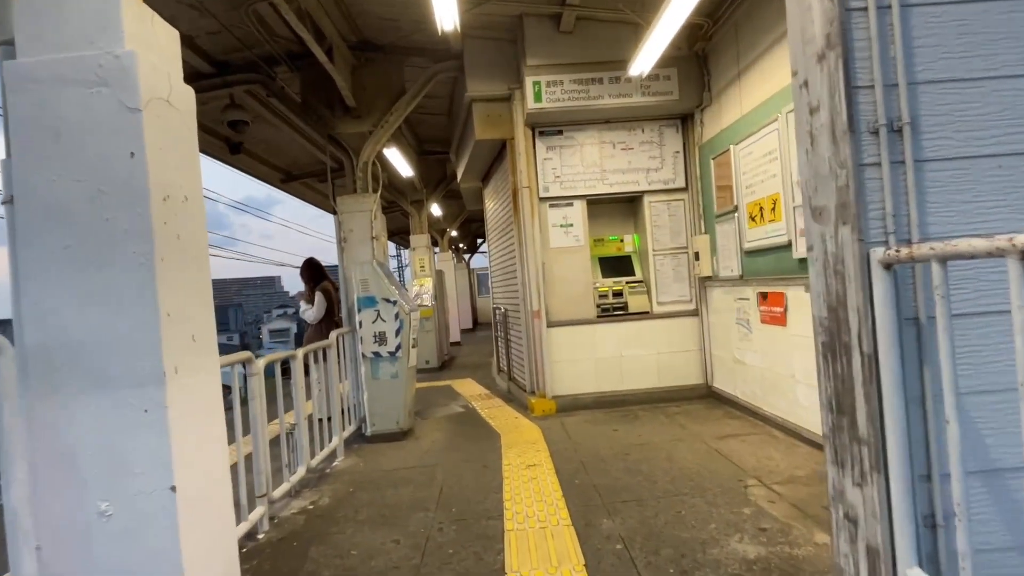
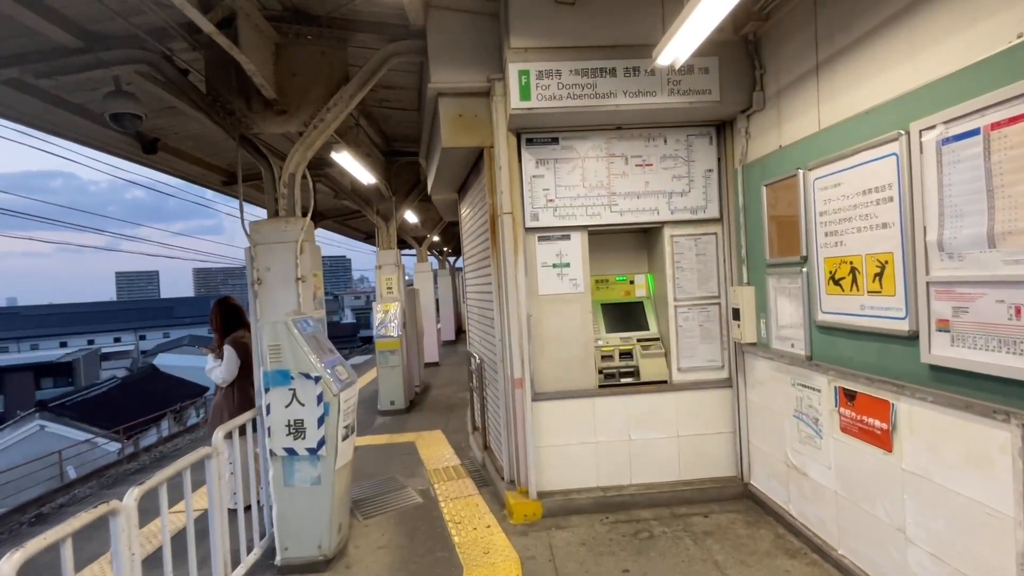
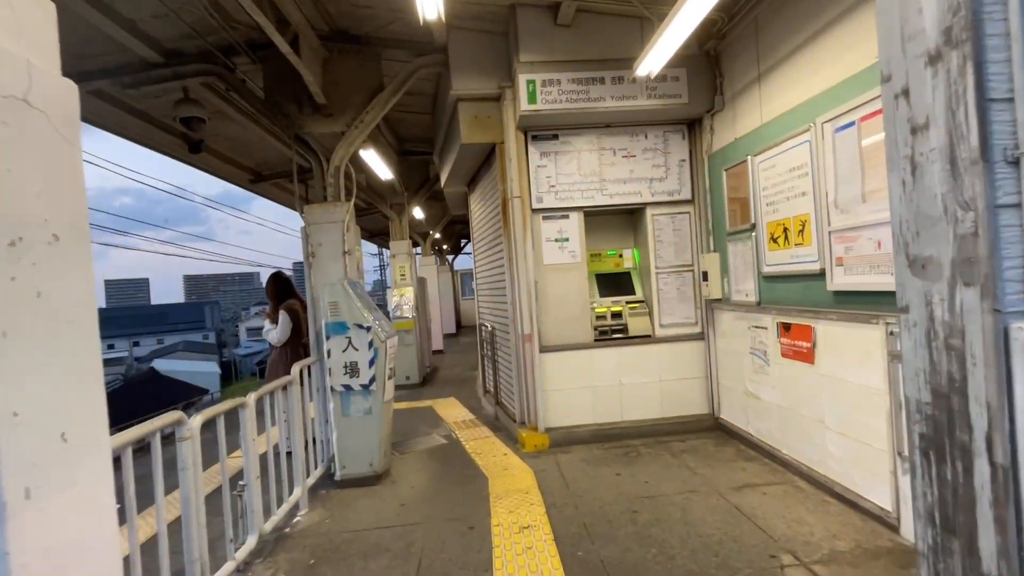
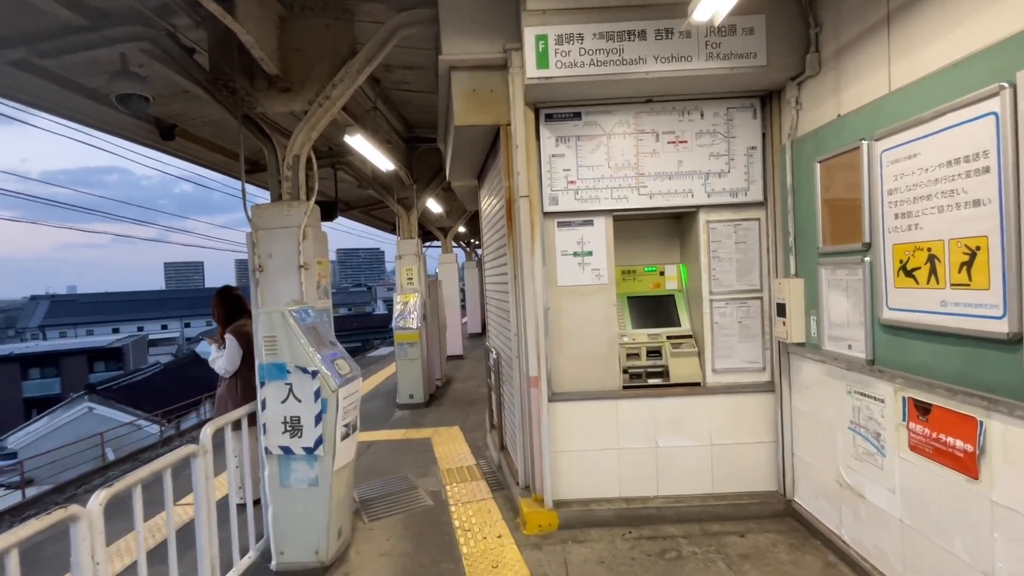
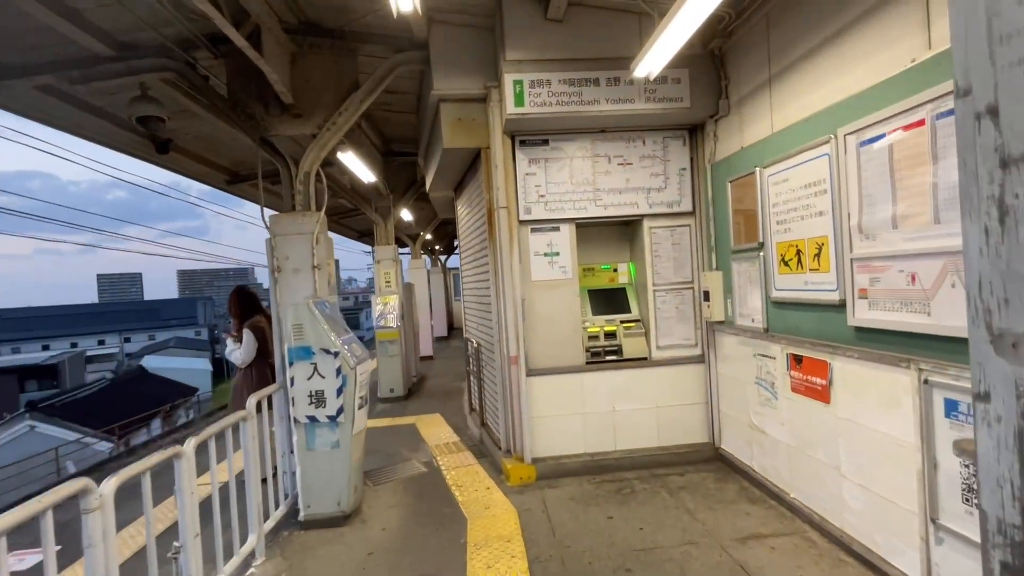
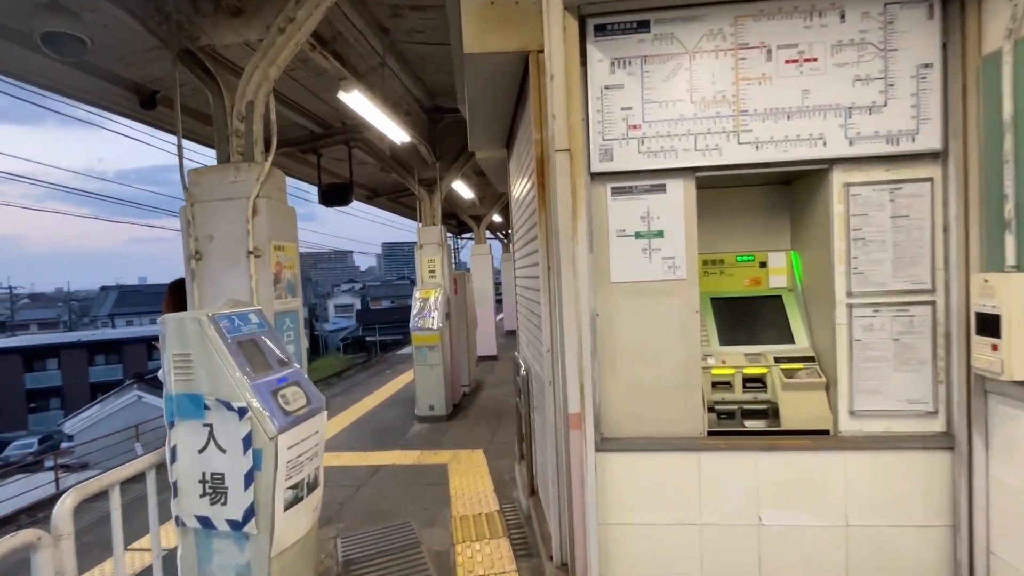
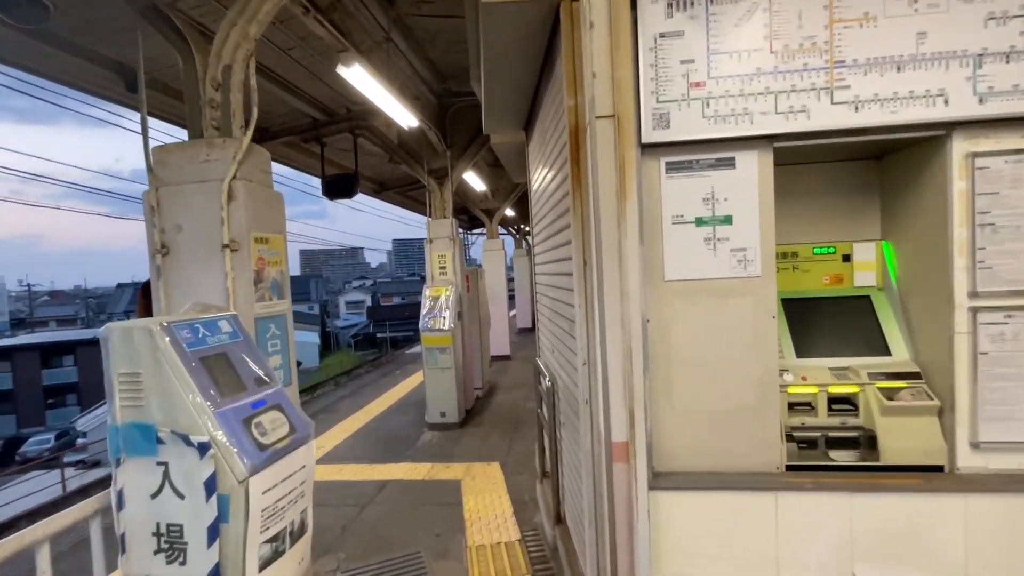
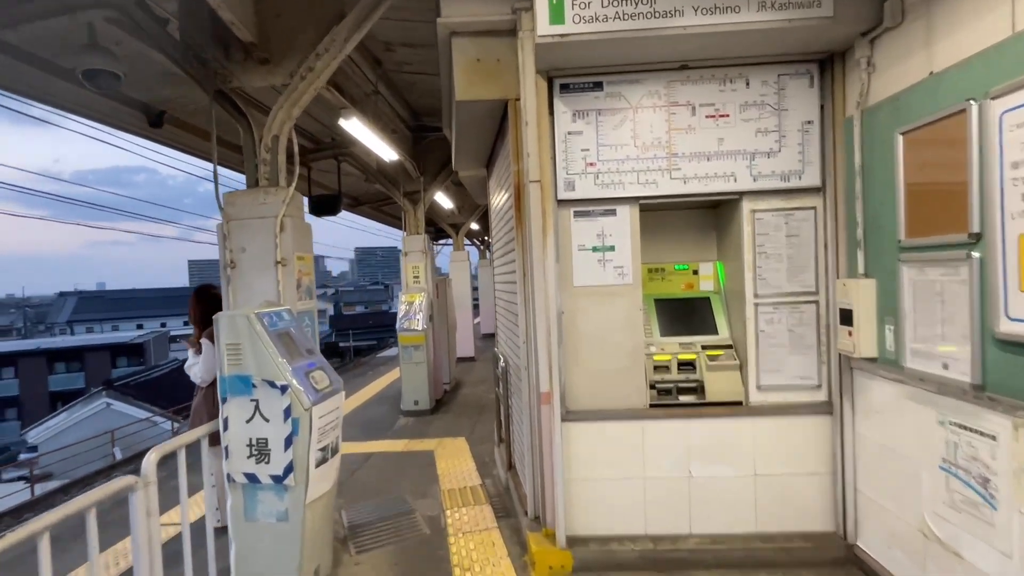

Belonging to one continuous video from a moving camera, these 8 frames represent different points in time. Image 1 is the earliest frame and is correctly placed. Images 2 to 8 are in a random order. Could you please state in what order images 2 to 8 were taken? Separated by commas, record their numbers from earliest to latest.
3, 5, 2, 4, 8, 6, 7
